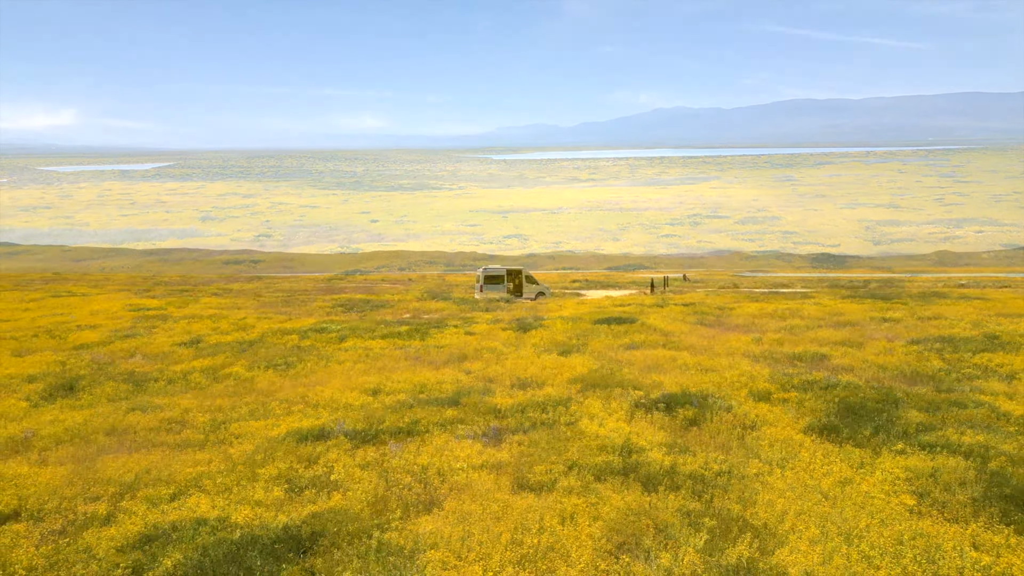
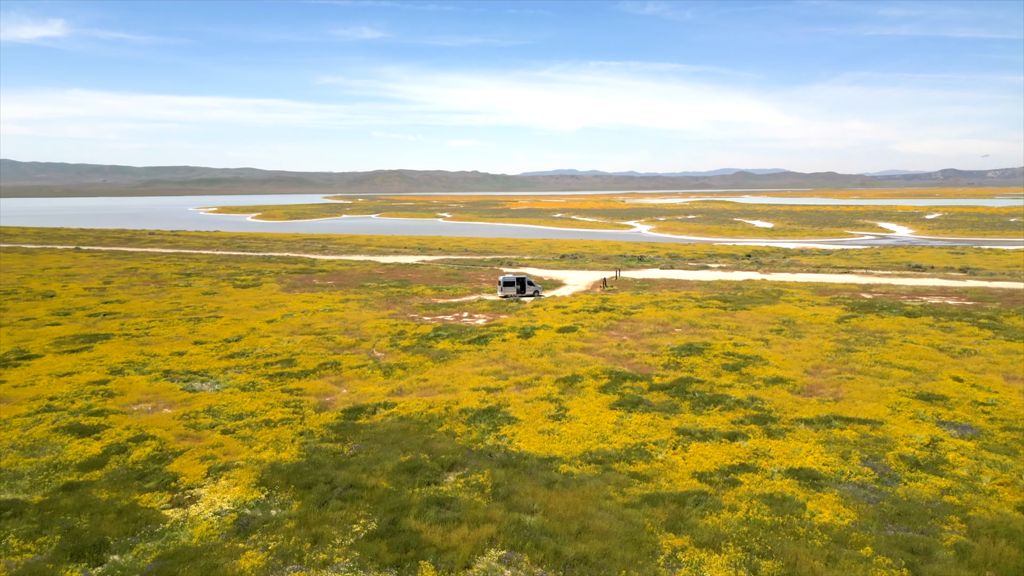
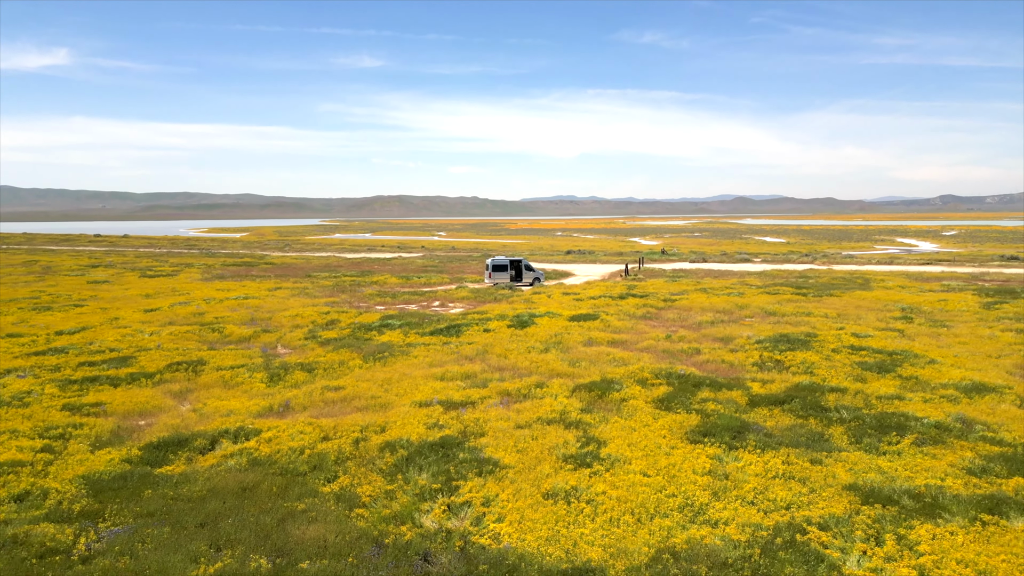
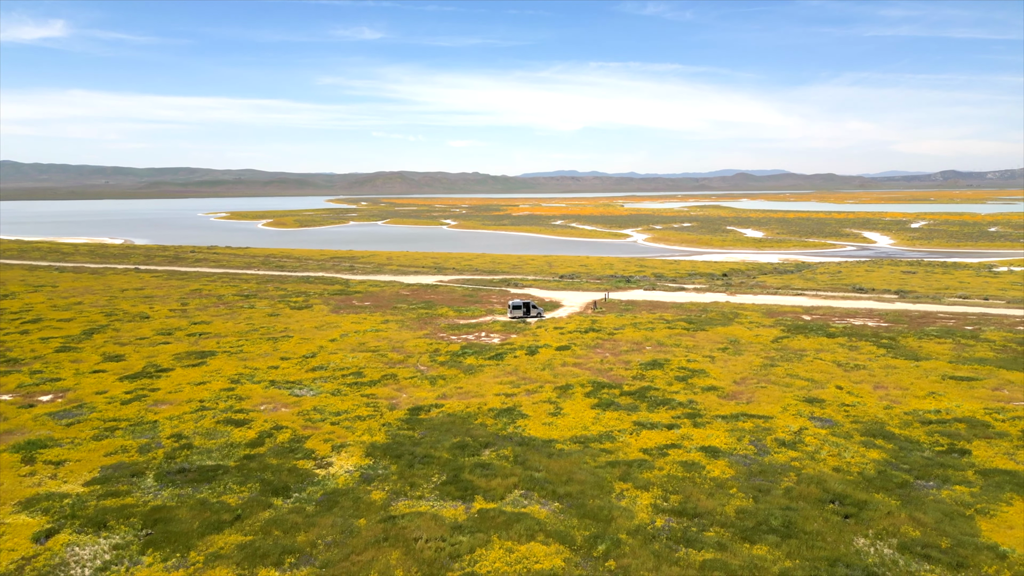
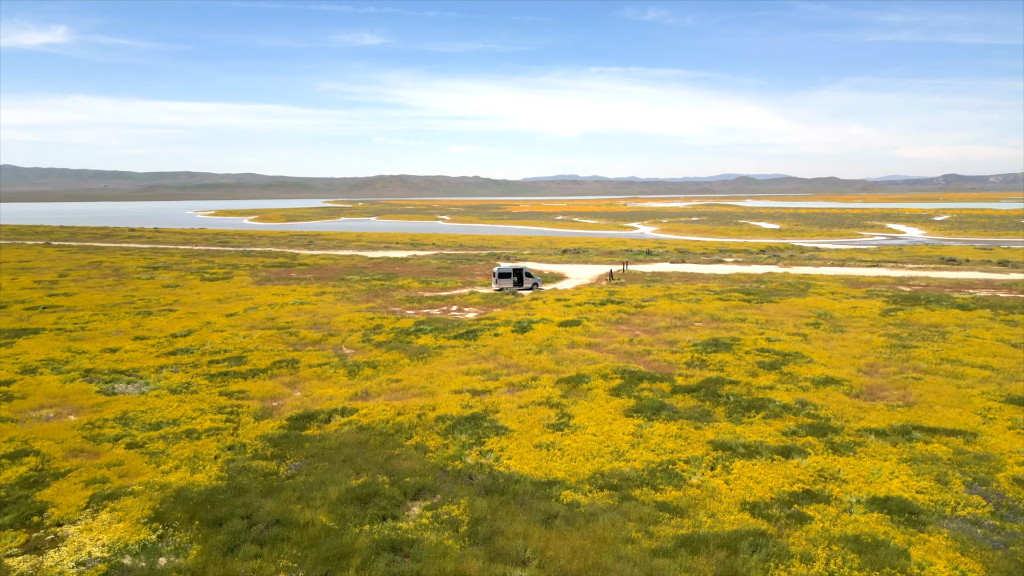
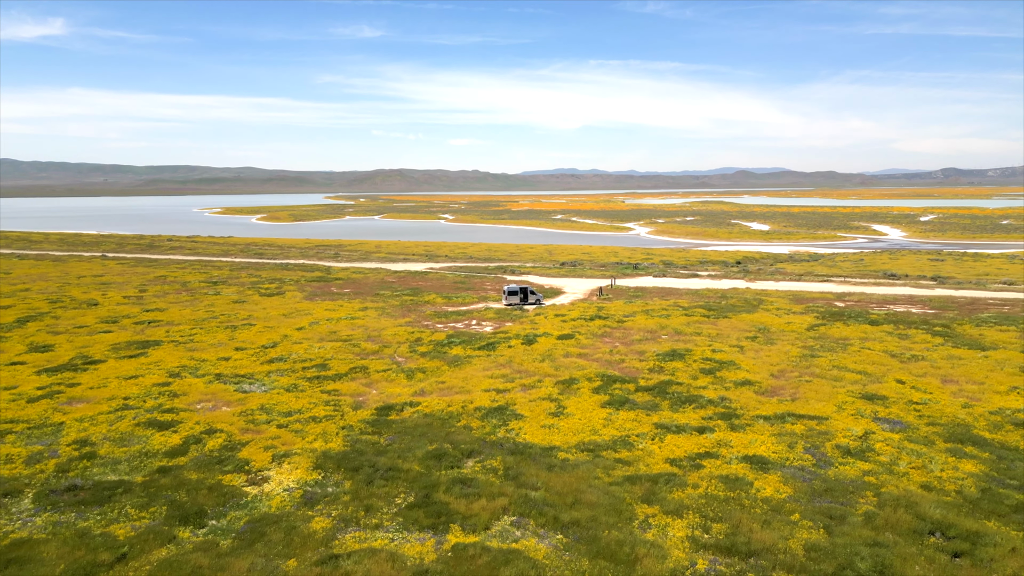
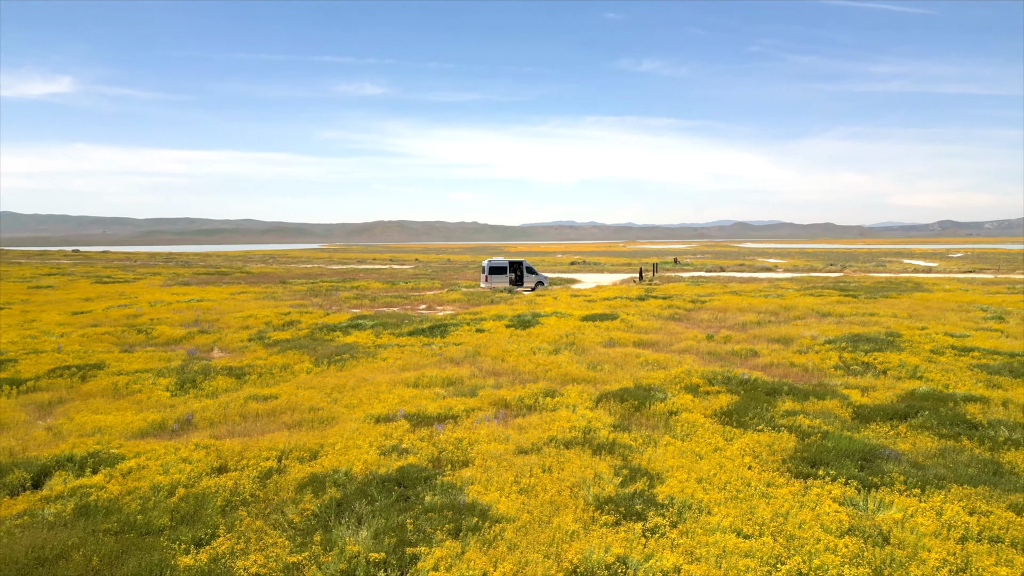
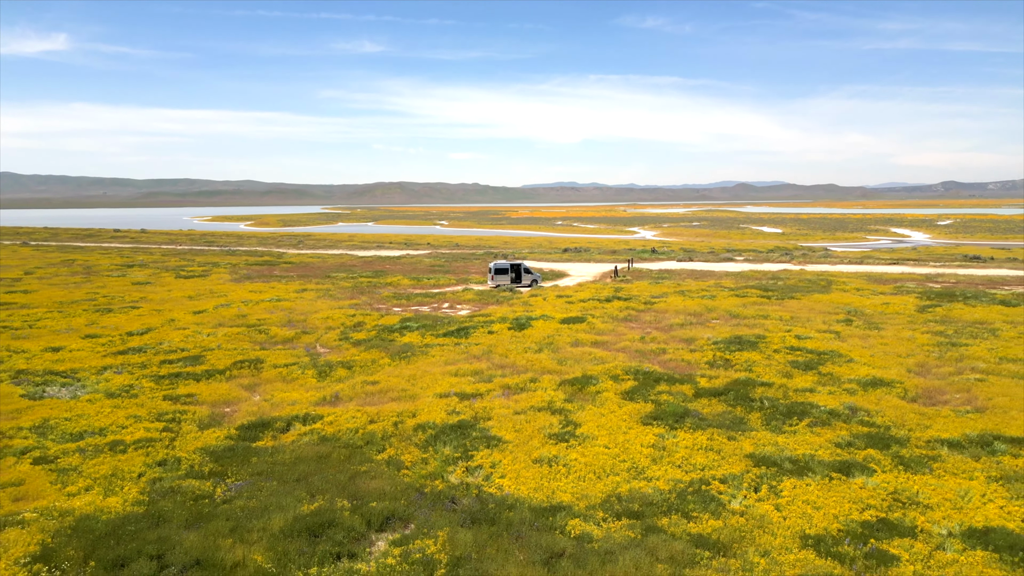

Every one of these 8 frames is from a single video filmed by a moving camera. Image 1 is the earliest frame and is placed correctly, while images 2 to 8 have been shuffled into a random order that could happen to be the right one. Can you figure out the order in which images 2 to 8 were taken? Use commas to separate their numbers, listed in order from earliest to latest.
7, 3, 8, 5, 2, 6, 4
